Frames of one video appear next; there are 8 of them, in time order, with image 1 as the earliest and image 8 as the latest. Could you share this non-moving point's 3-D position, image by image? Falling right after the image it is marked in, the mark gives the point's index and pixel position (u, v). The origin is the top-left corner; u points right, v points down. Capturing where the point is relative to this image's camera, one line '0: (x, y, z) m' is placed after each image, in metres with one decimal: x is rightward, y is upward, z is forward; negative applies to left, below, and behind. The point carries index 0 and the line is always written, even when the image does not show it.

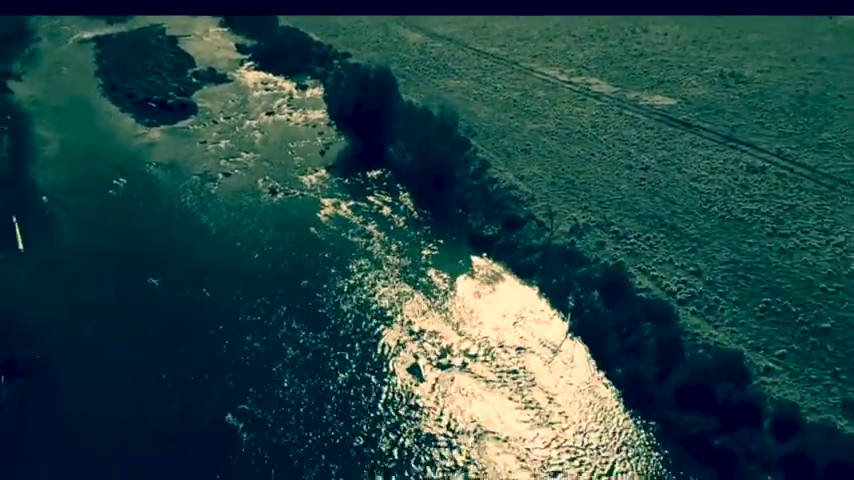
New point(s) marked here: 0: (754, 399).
0: (+8.8, -4.3, +18.9) m
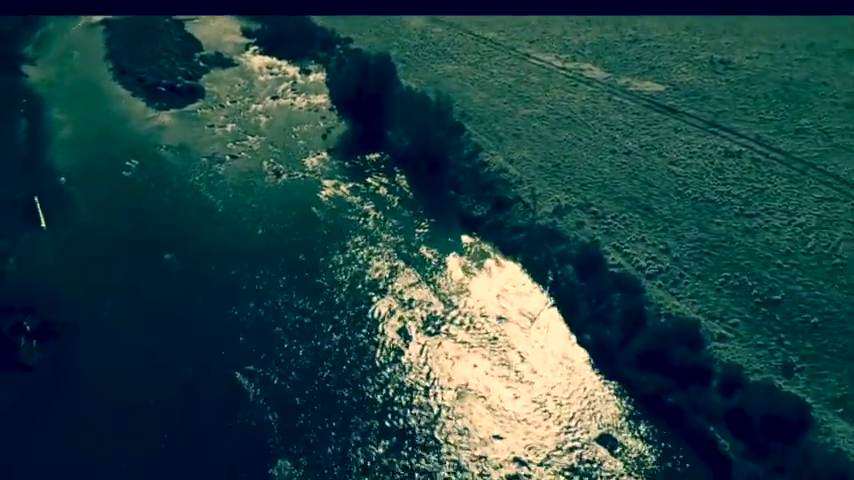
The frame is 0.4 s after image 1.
0: (+8.4, -3.7, +21.3) m
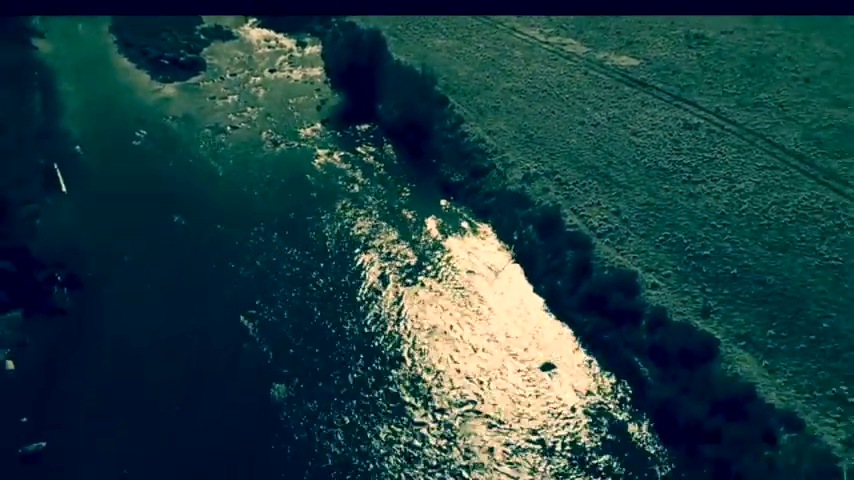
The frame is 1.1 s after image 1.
0: (+7.4, -2.4, +25.3) m
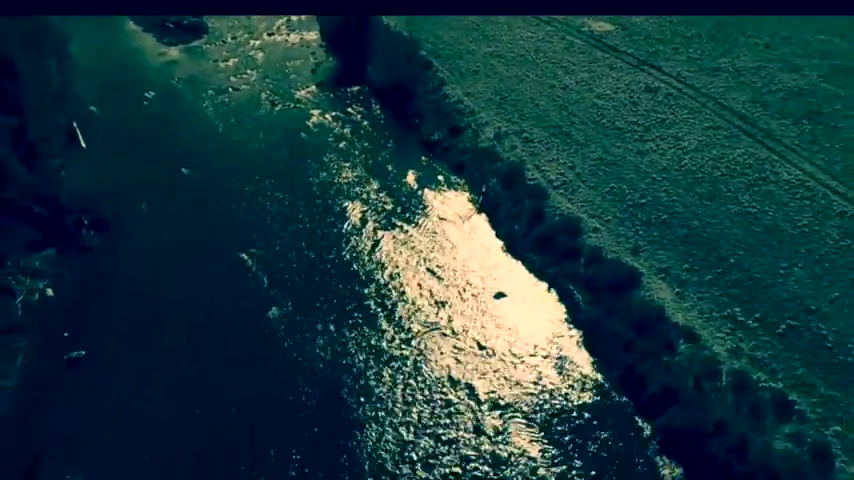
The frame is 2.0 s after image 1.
0: (+6.3, -0.3, +29.9) m
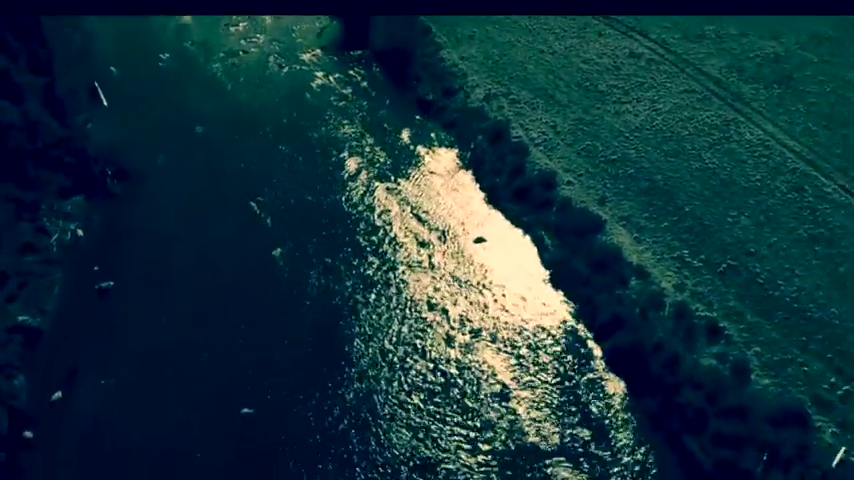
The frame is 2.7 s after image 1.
0: (+5.7, +2.0, +33.3) m
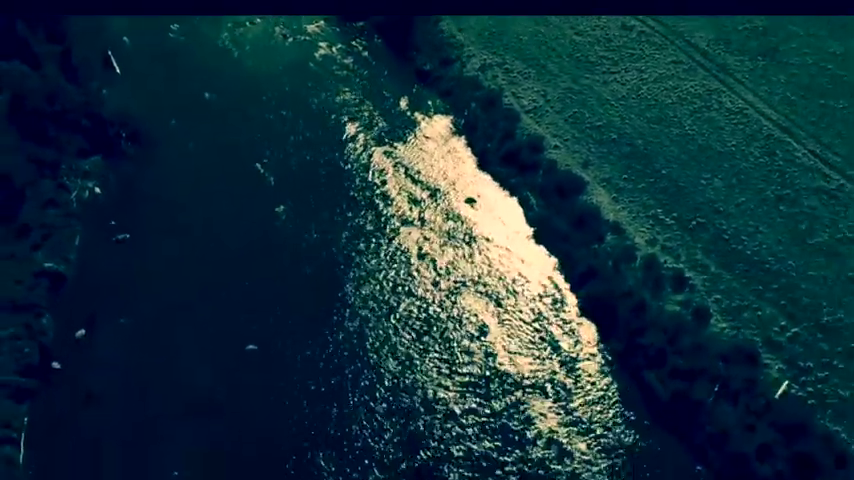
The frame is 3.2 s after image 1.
0: (+5.4, +4.0, +35.4) m
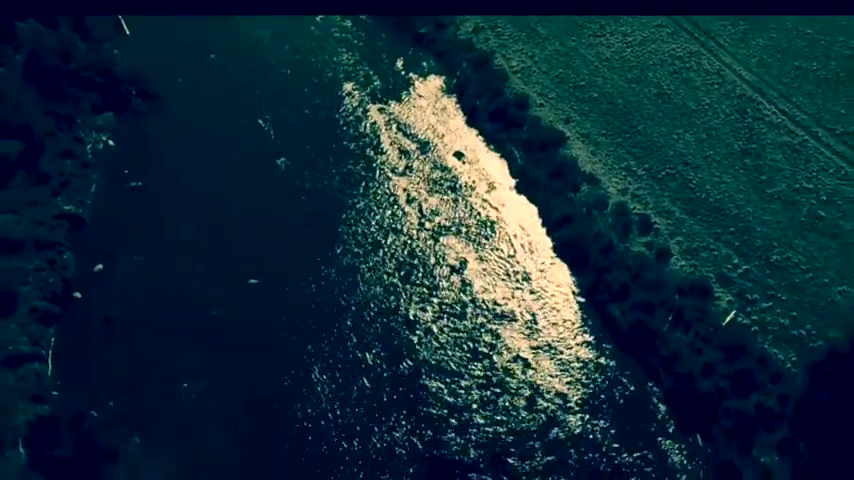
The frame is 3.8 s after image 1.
0: (+5.0, +6.6, +37.8) m
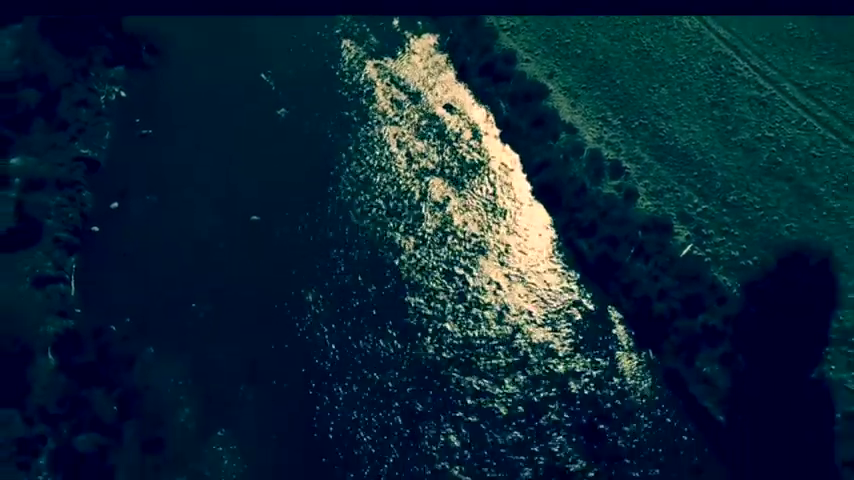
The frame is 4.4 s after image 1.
0: (+4.5, +9.5, +40.1) m
